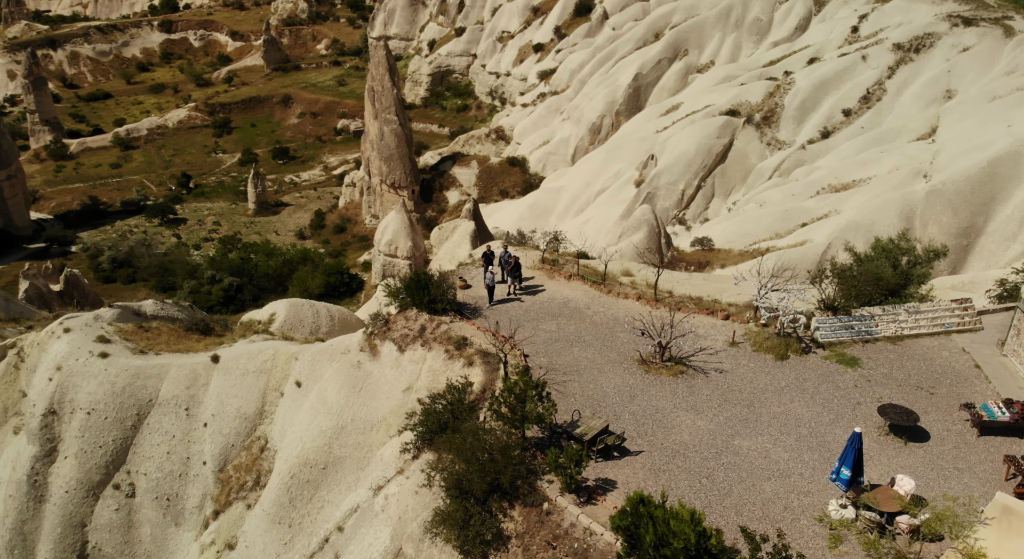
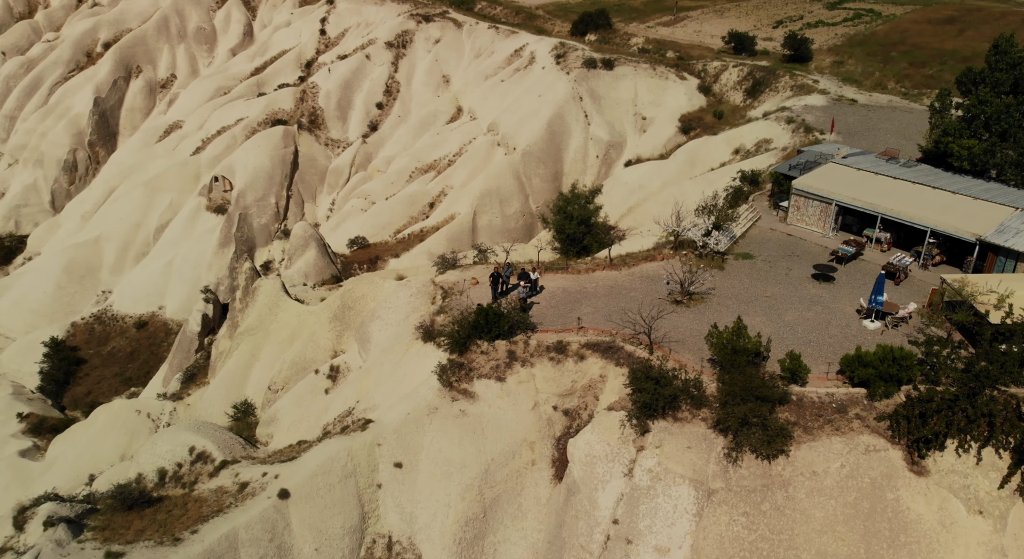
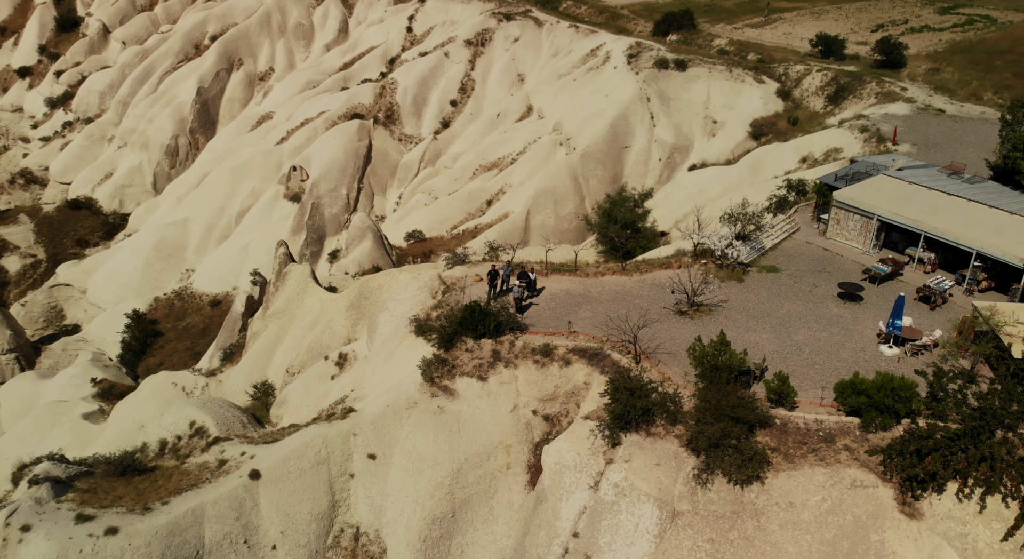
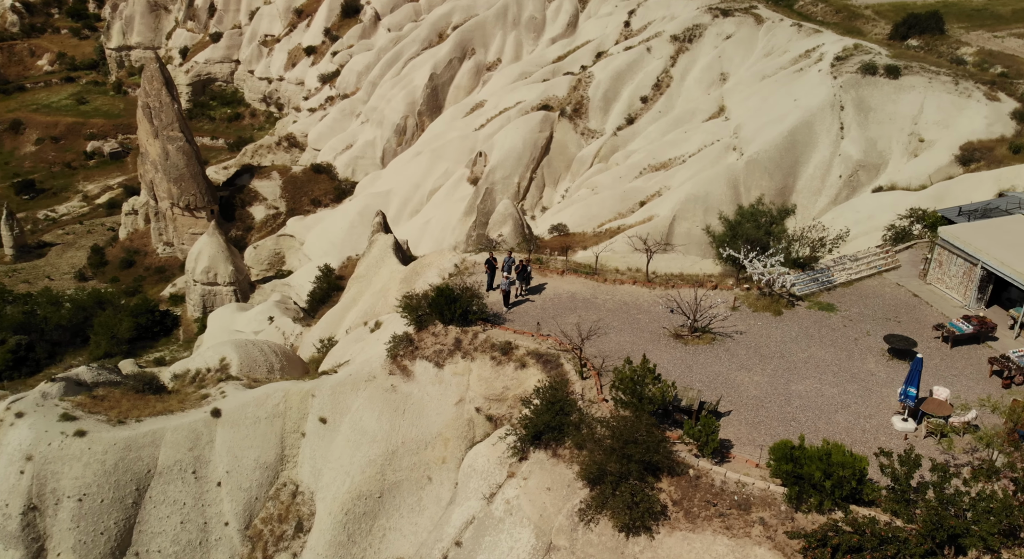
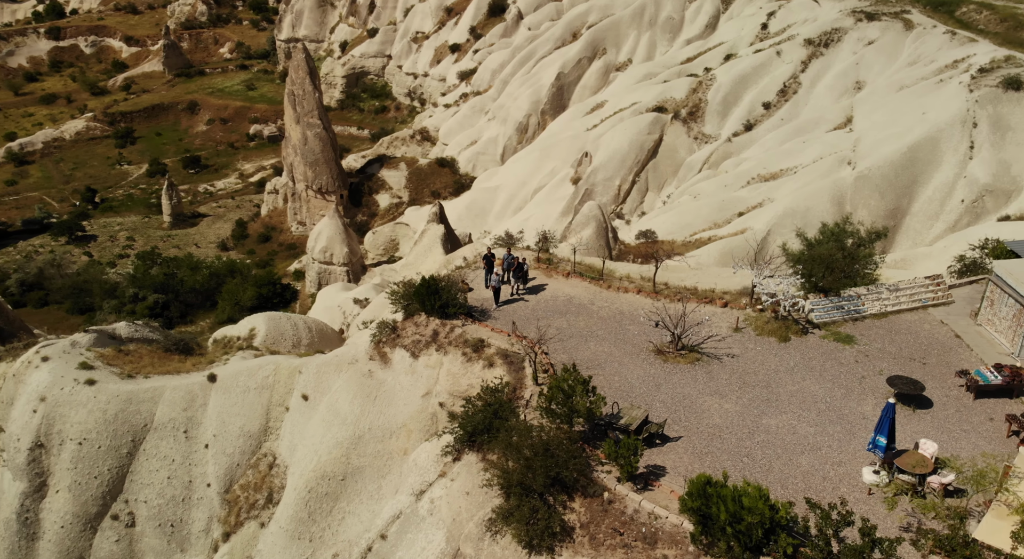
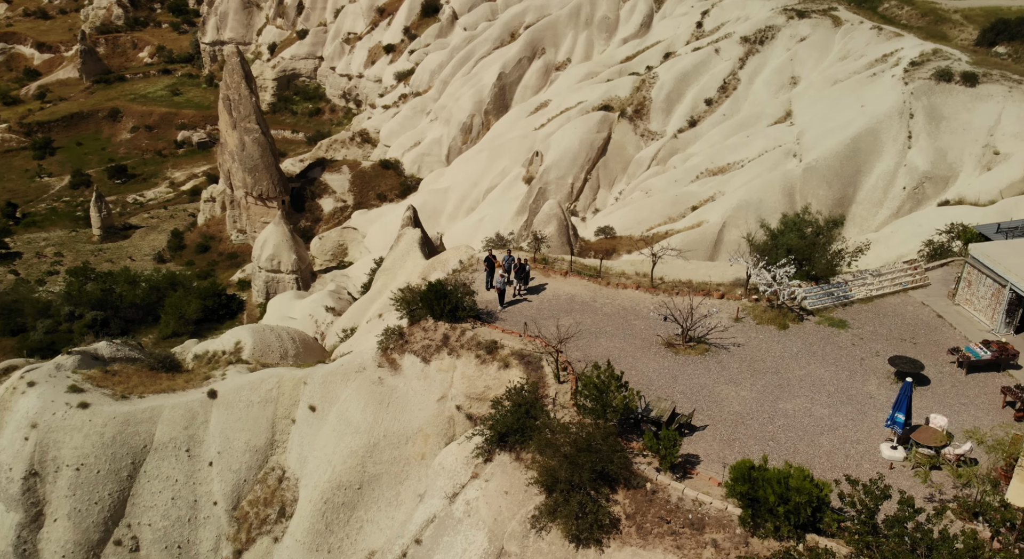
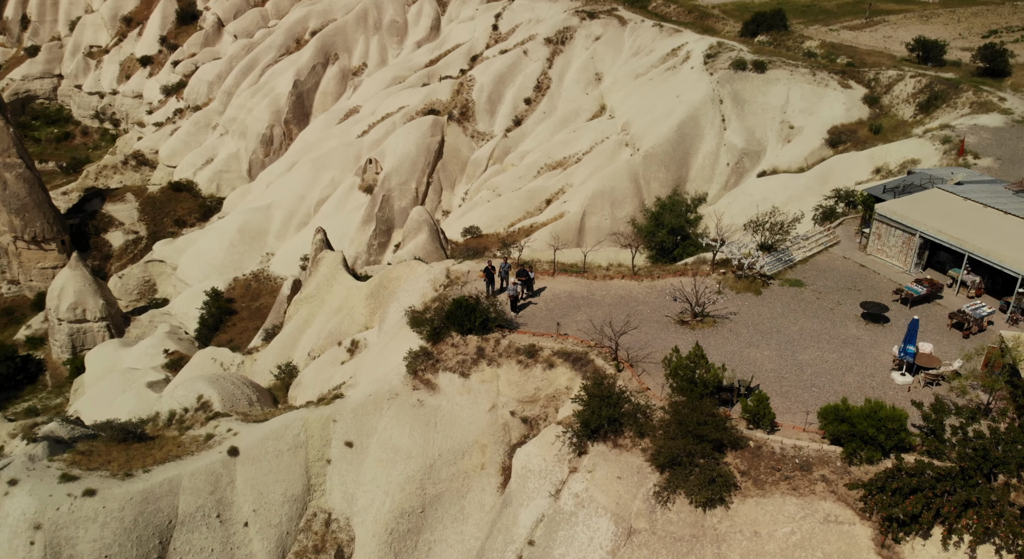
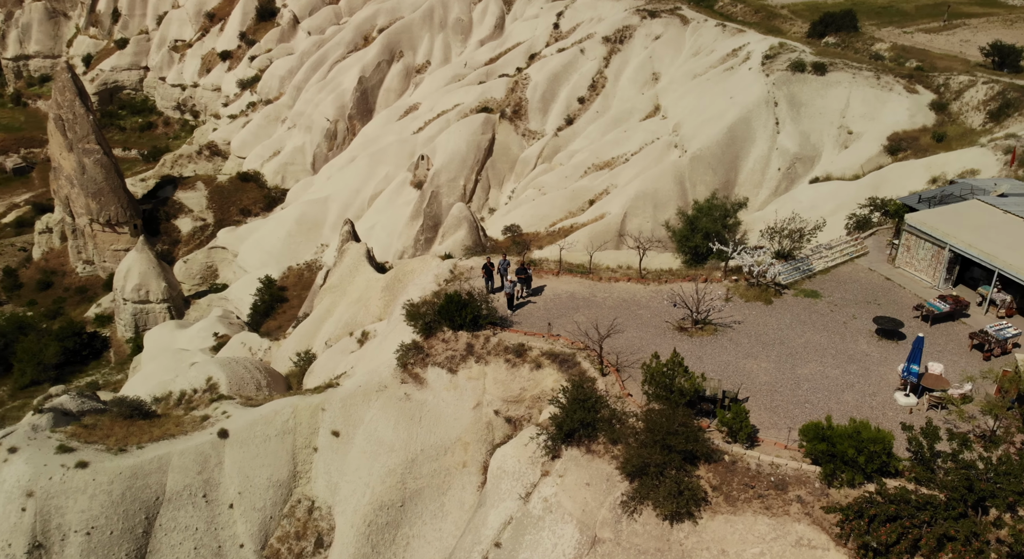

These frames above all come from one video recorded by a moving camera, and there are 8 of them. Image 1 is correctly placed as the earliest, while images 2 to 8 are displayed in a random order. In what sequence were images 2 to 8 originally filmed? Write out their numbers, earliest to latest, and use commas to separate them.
5, 6, 4, 8, 7, 3, 2
